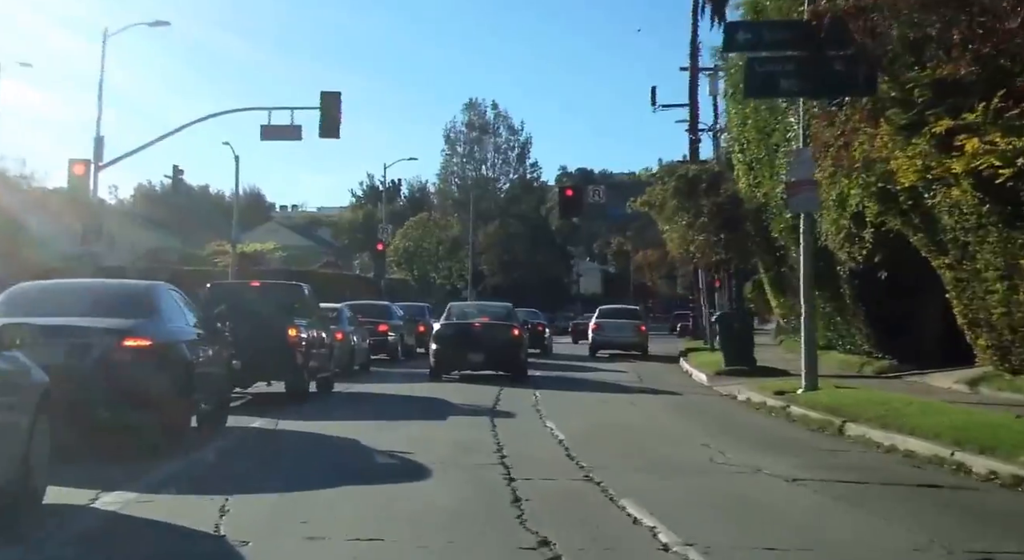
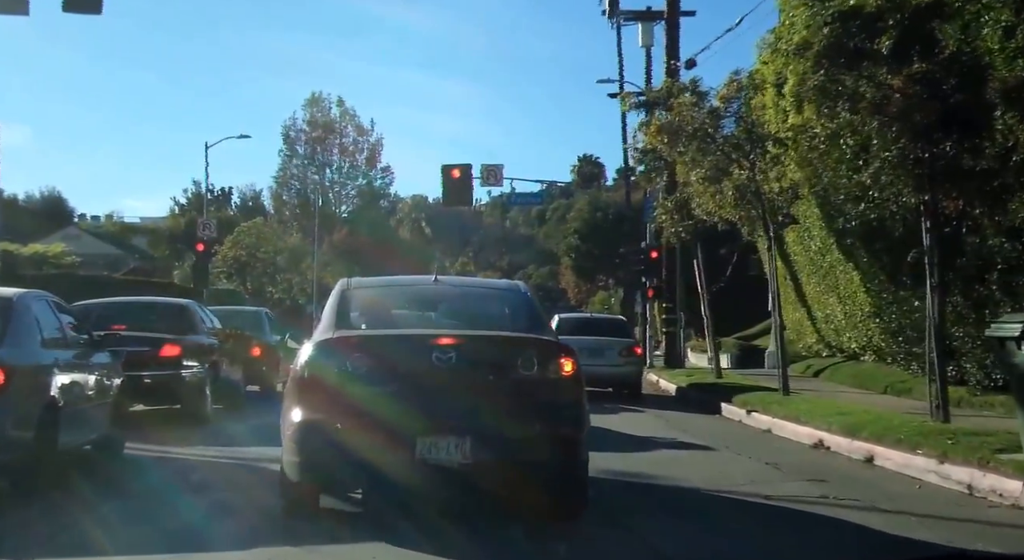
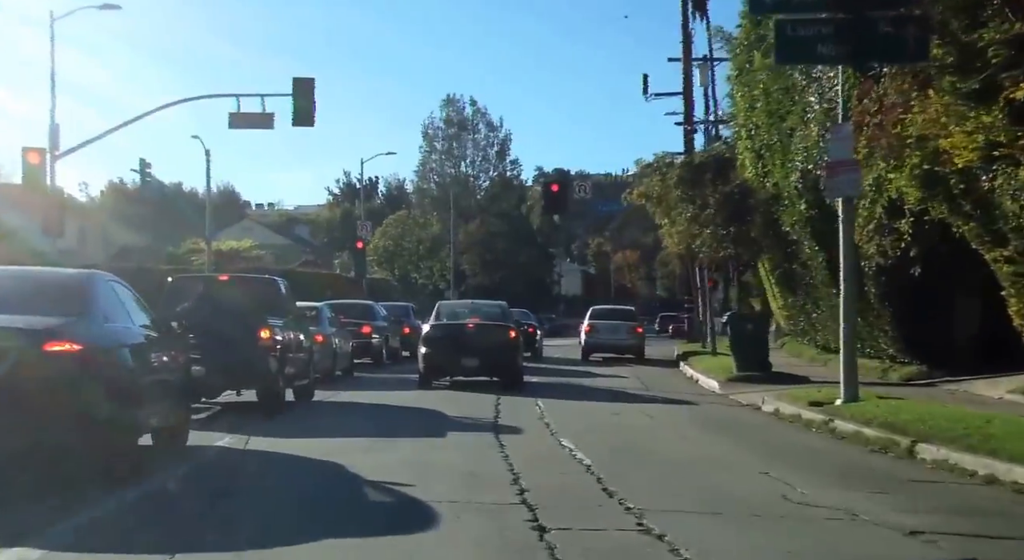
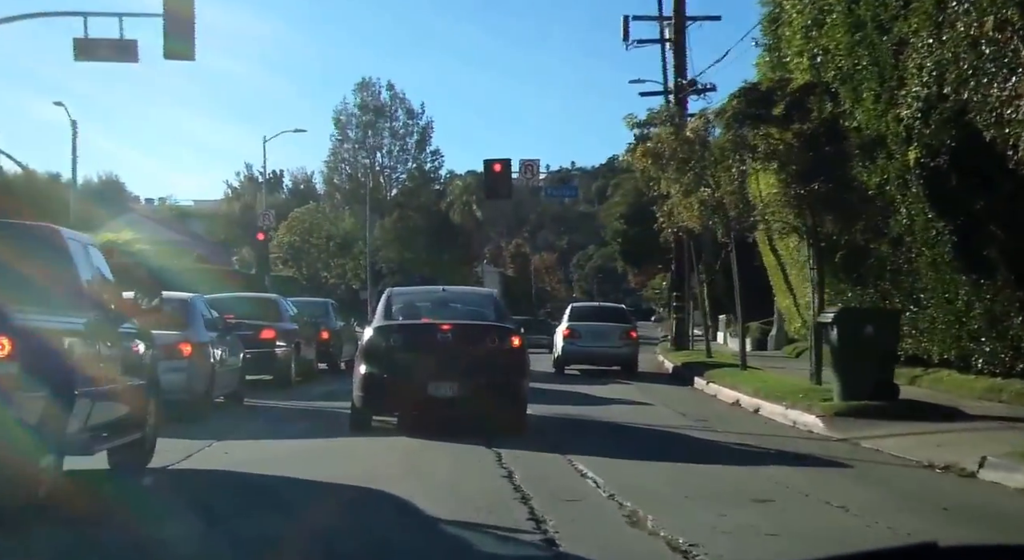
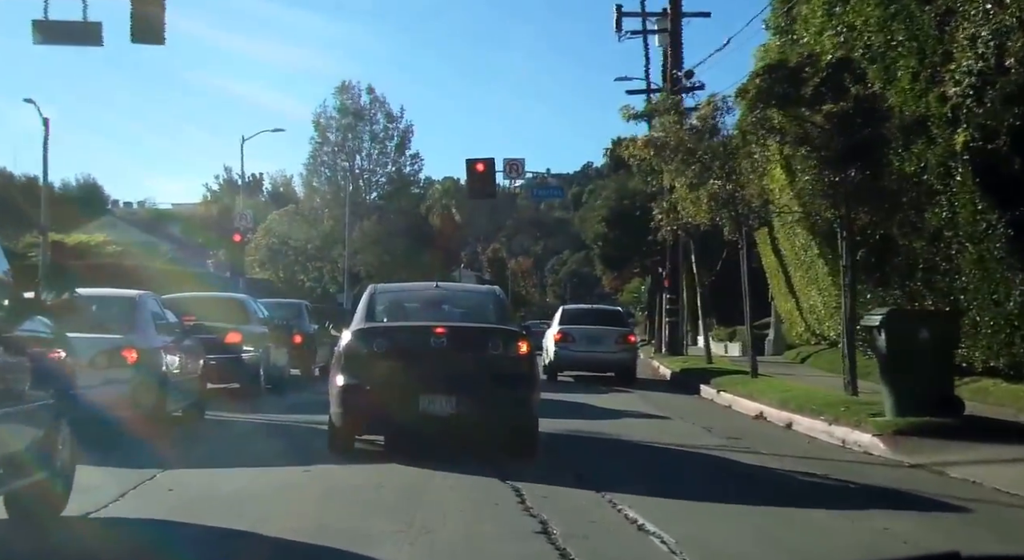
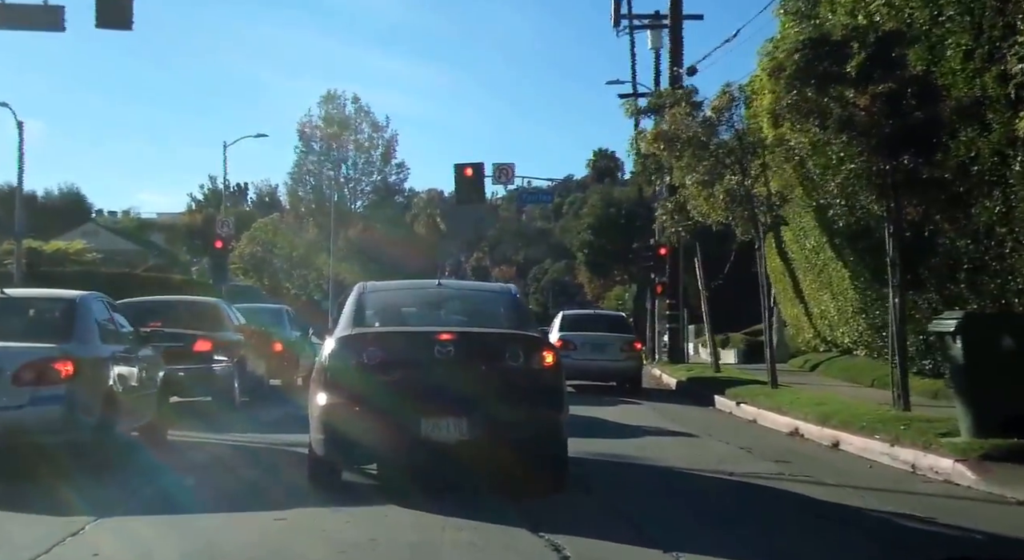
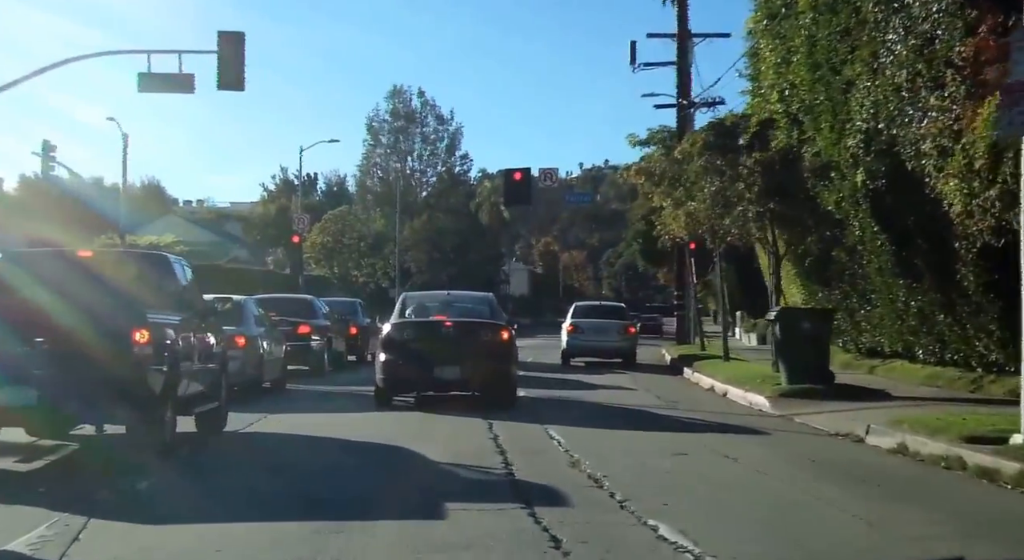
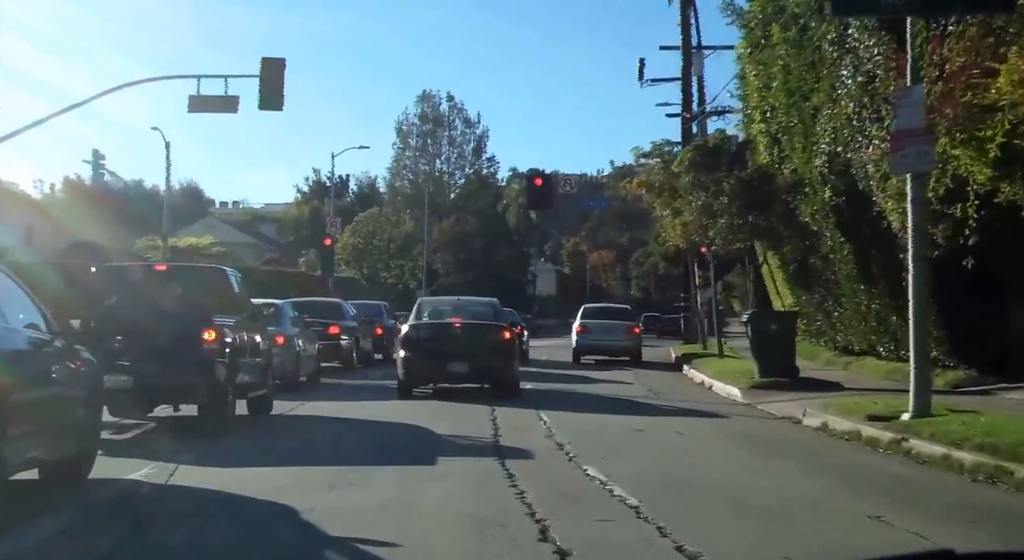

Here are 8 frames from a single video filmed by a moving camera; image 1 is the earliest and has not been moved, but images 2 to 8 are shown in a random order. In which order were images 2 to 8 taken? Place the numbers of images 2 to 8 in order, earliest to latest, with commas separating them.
3, 8, 7, 4, 5, 6, 2
